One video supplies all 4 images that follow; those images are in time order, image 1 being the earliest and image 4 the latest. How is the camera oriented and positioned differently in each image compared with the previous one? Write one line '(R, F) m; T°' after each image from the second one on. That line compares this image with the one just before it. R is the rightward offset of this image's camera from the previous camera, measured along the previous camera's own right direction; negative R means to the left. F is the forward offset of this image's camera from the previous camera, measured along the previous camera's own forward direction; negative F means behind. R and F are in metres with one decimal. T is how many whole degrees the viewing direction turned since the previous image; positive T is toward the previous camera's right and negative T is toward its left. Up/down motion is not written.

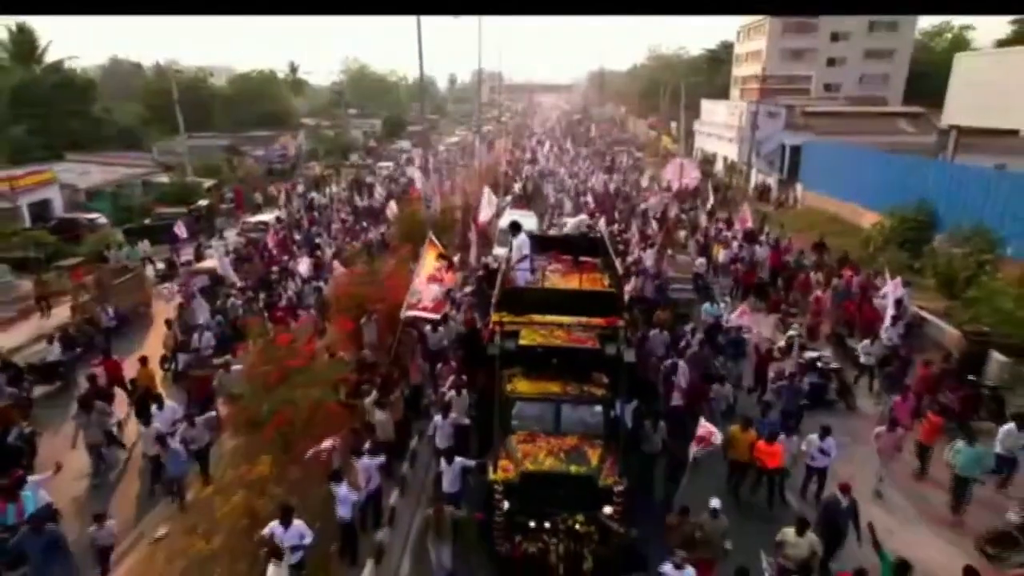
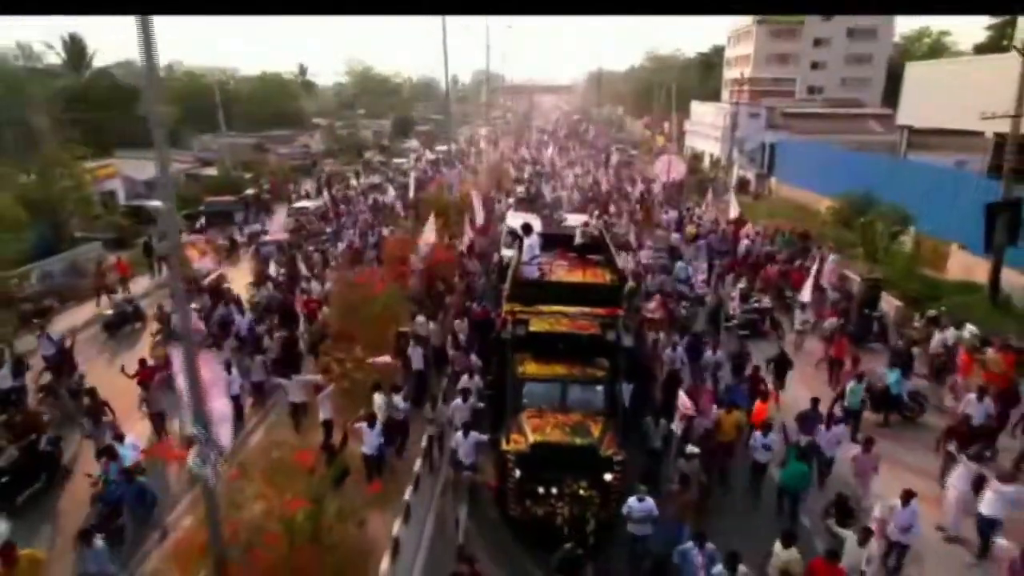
(+0.2, -1.8) m; -1°
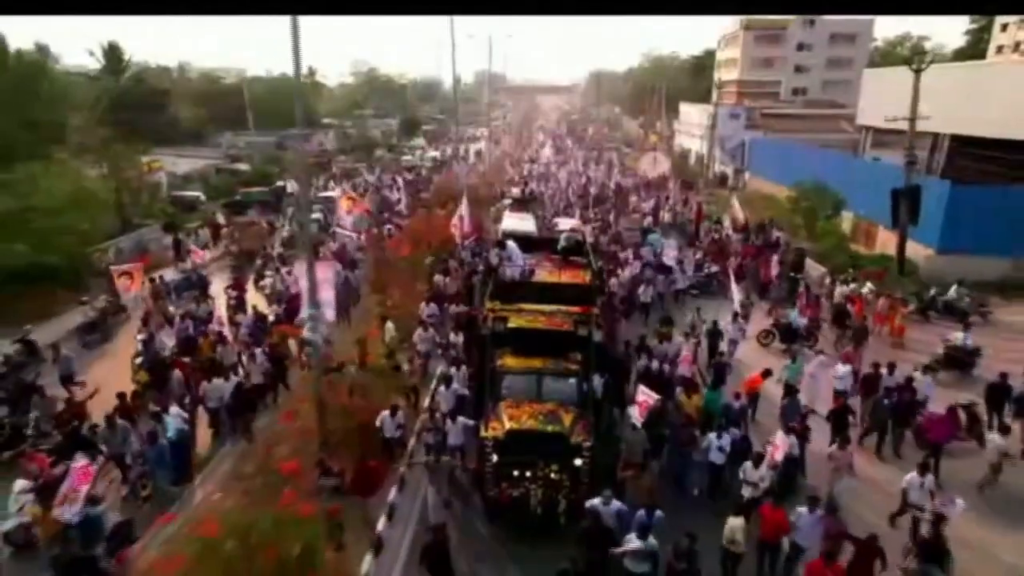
(+0.5, -0.8) m; -1°
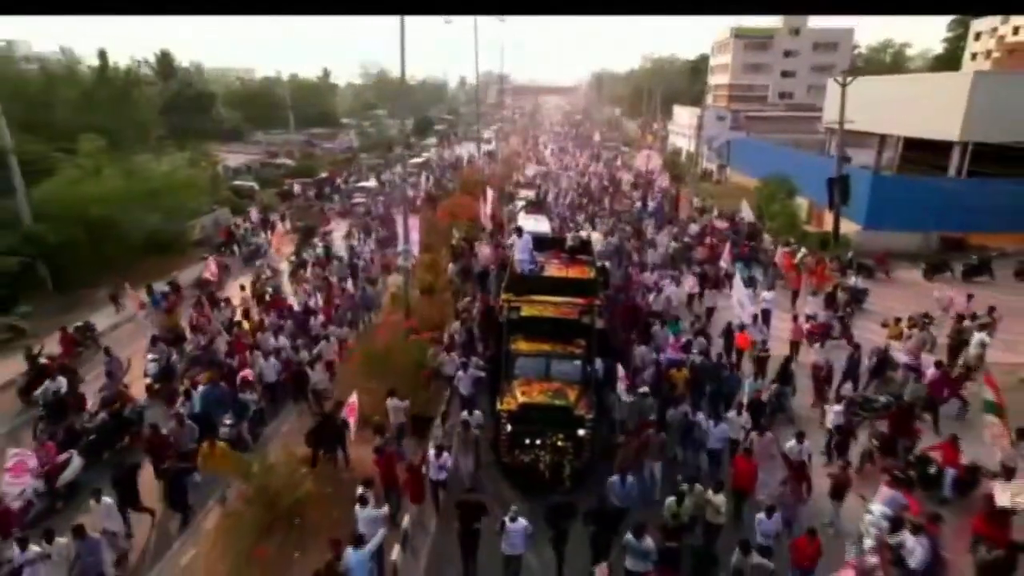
(-0.1, -1.7) m; 0°
